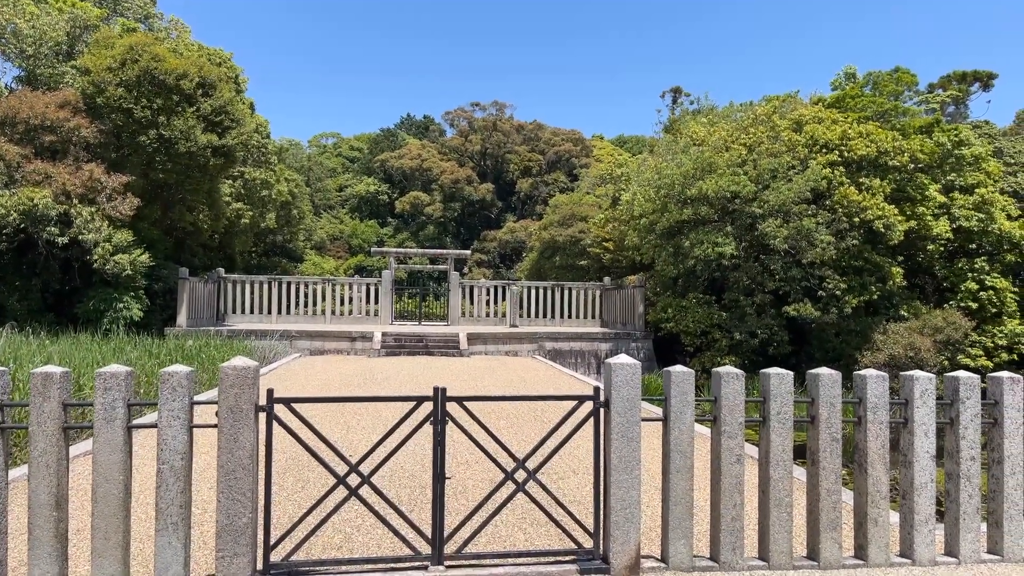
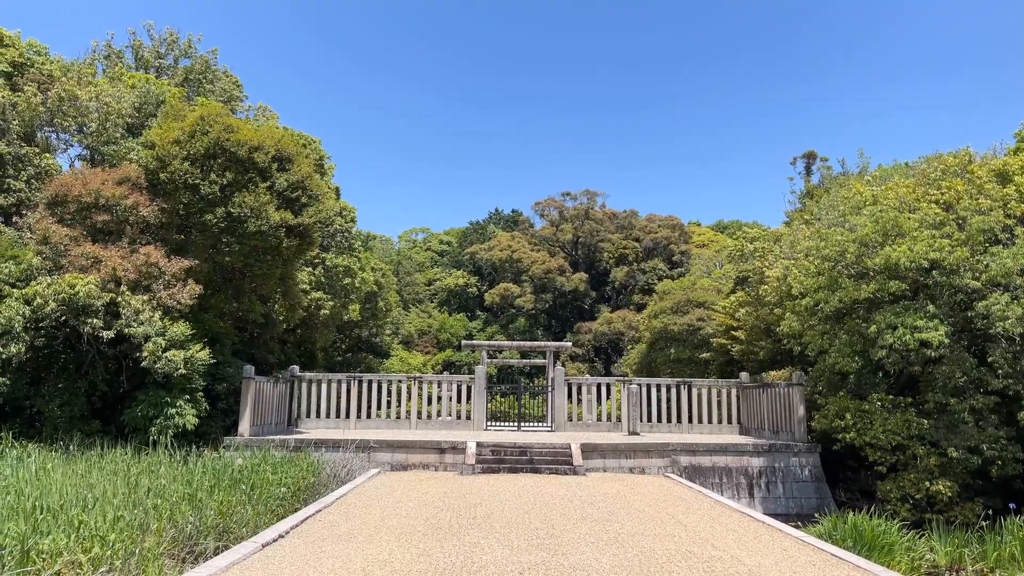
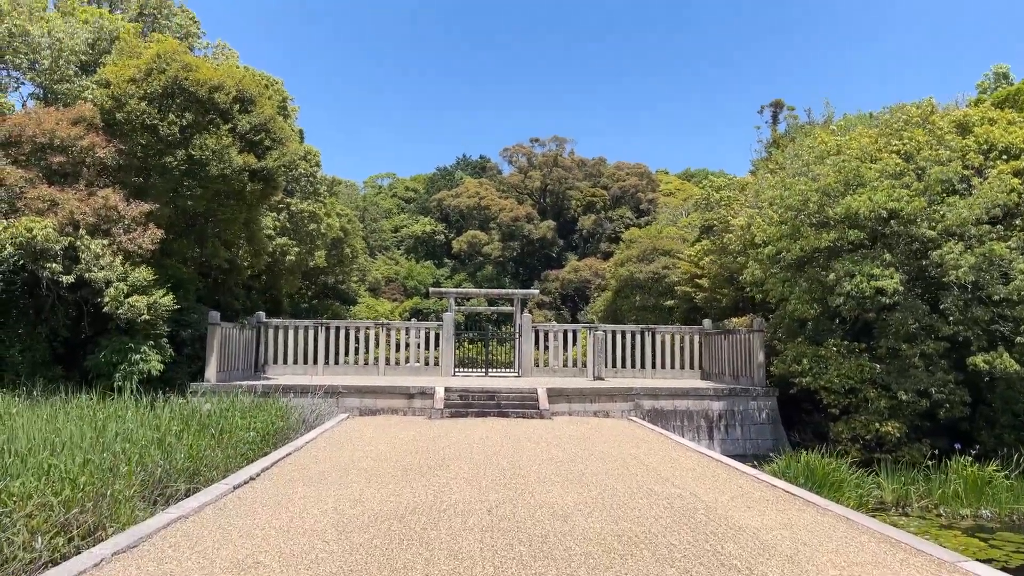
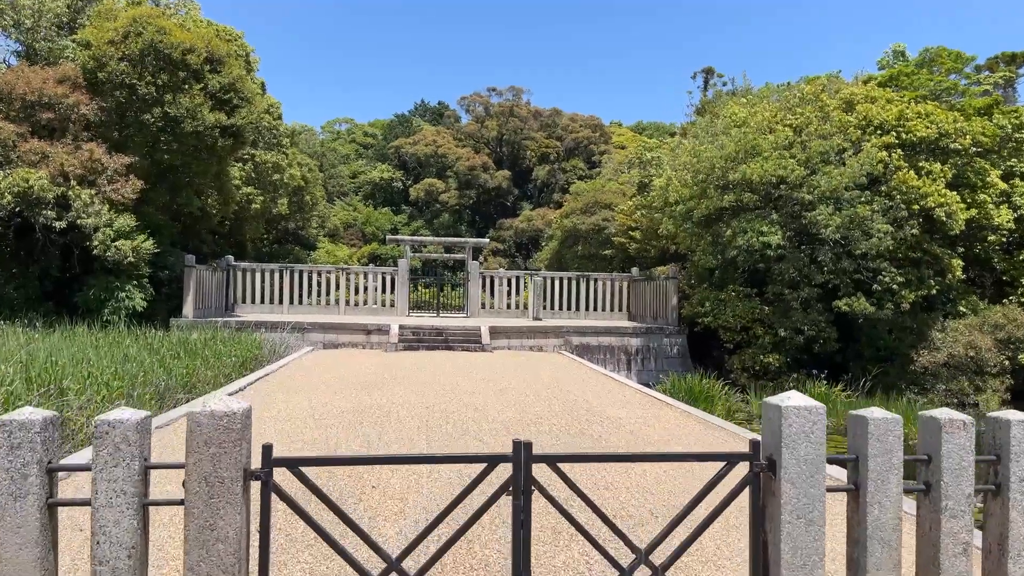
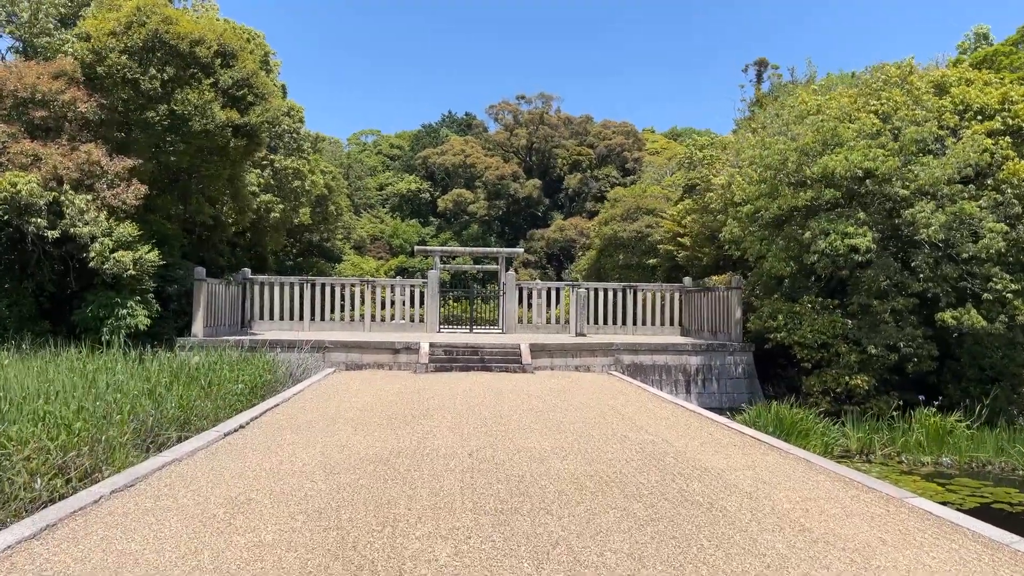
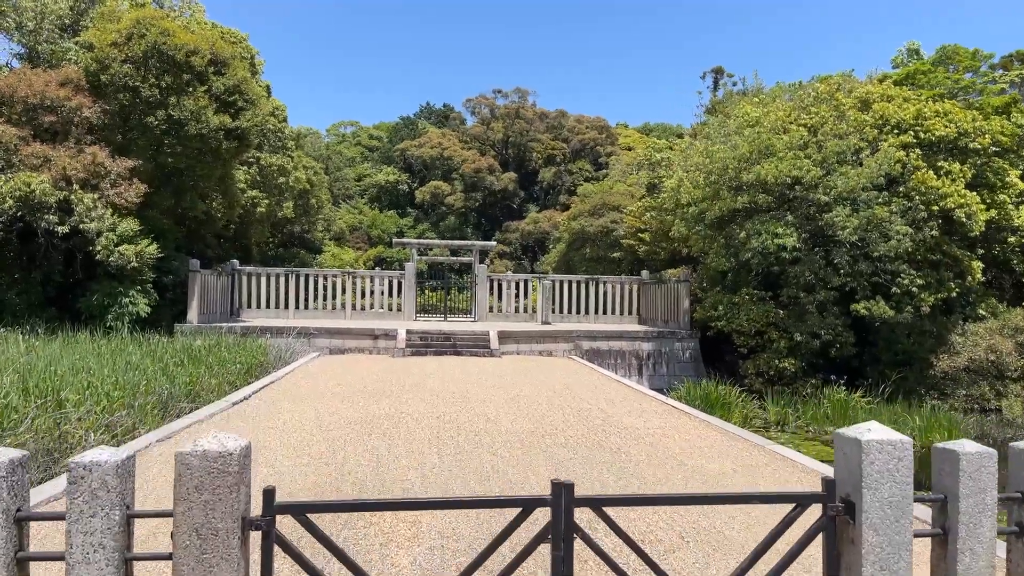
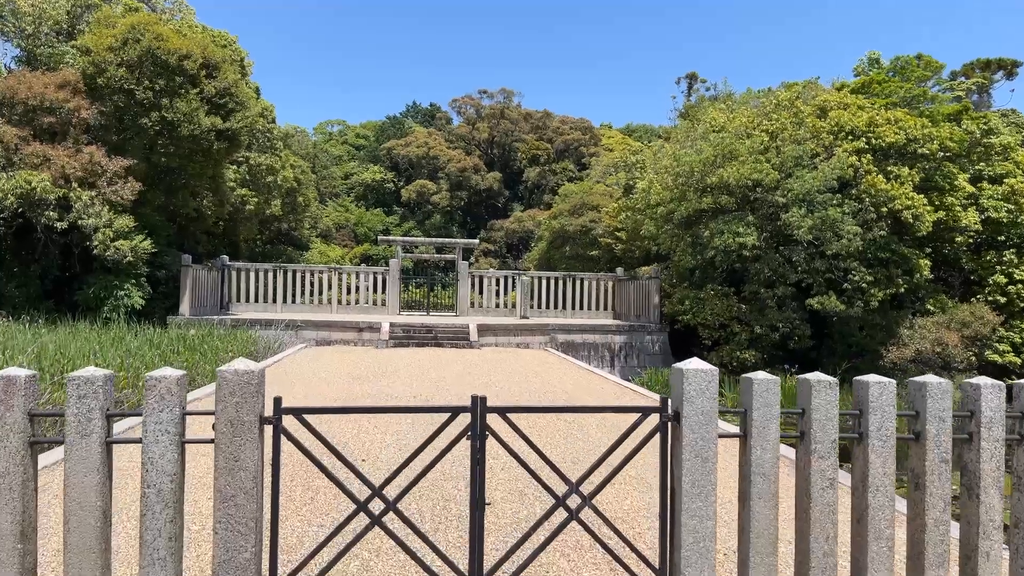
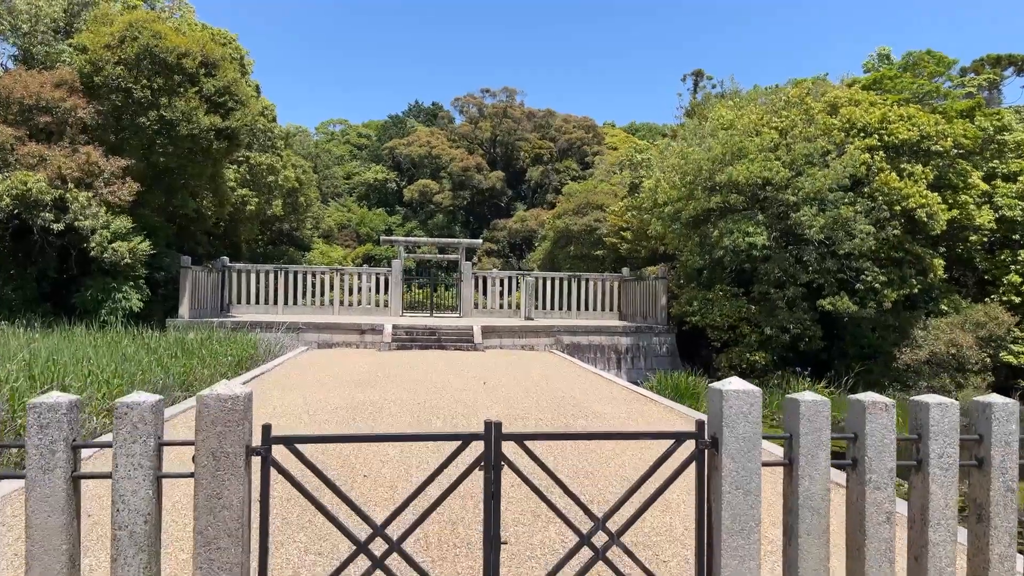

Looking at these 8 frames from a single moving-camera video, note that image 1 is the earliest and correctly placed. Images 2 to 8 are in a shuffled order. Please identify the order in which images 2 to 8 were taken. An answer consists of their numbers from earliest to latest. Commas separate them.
7, 8, 4, 6, 5, 3, 2
